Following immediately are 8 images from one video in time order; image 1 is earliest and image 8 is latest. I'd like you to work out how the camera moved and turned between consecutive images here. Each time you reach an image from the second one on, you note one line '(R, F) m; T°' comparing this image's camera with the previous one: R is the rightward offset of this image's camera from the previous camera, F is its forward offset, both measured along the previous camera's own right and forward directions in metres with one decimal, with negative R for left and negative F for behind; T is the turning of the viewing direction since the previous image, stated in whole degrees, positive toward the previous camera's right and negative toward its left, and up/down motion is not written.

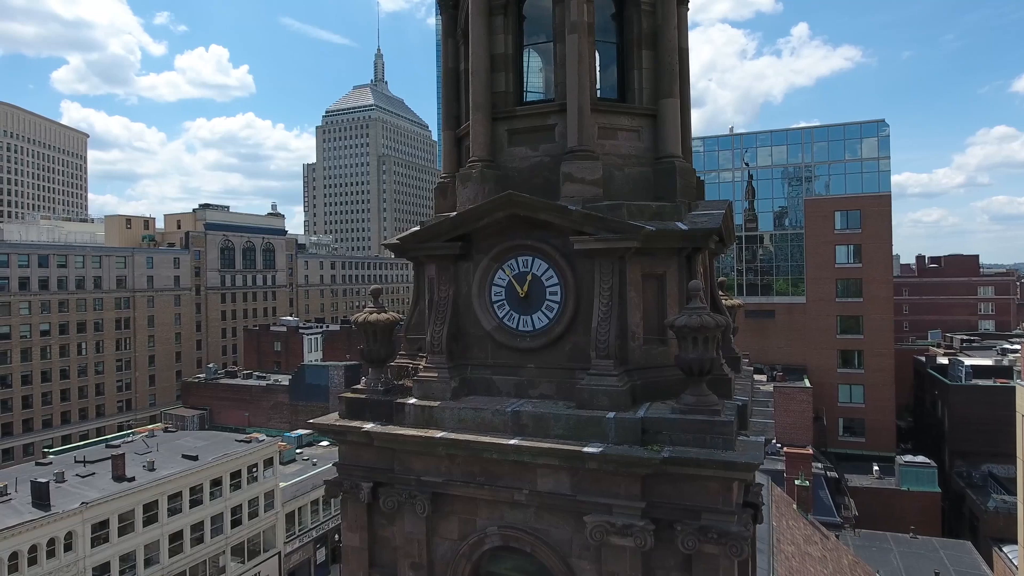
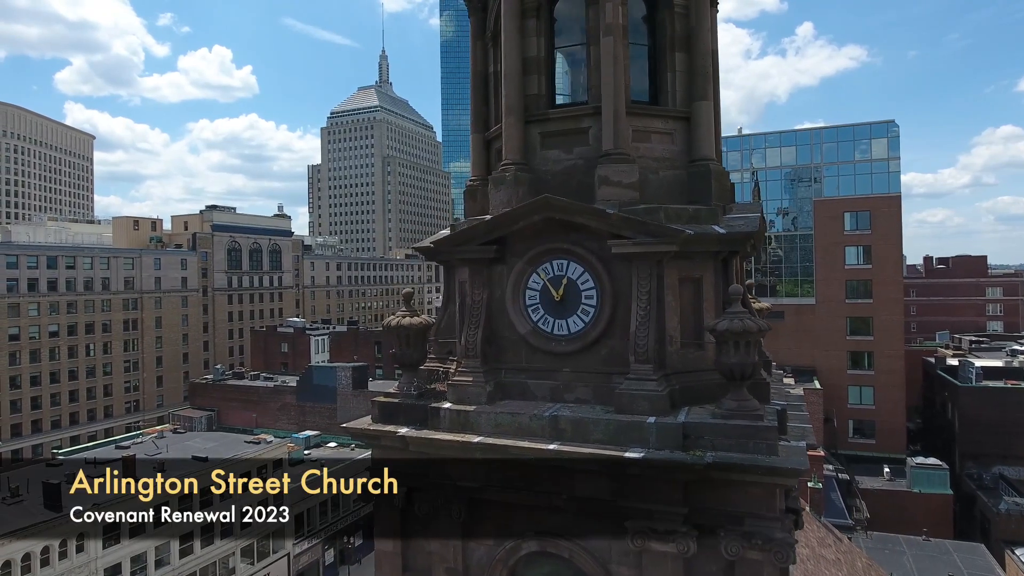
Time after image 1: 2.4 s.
(-0.6, +0.1) m; 0°
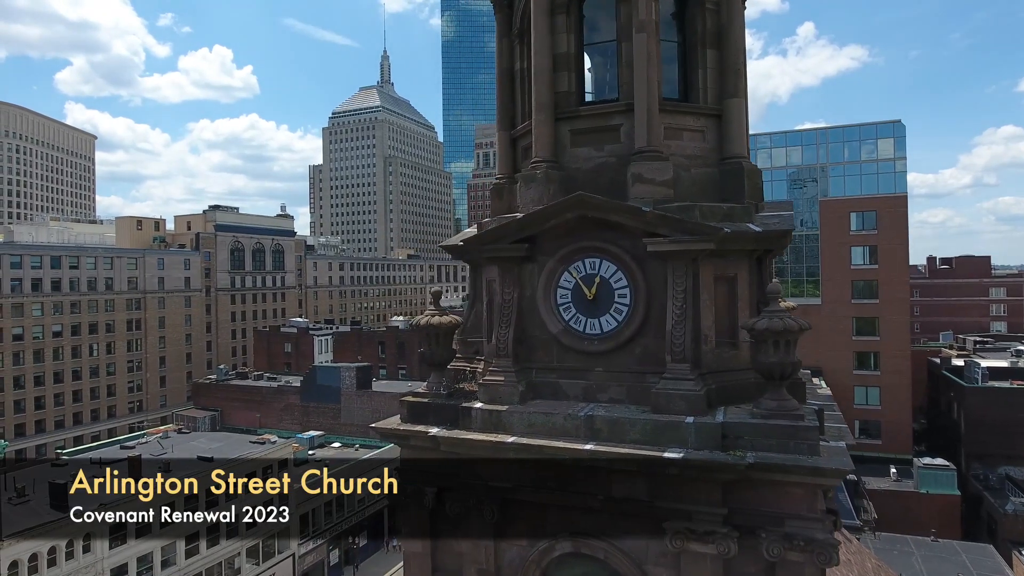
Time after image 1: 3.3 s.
(-0.6, +0.1) m; 0°
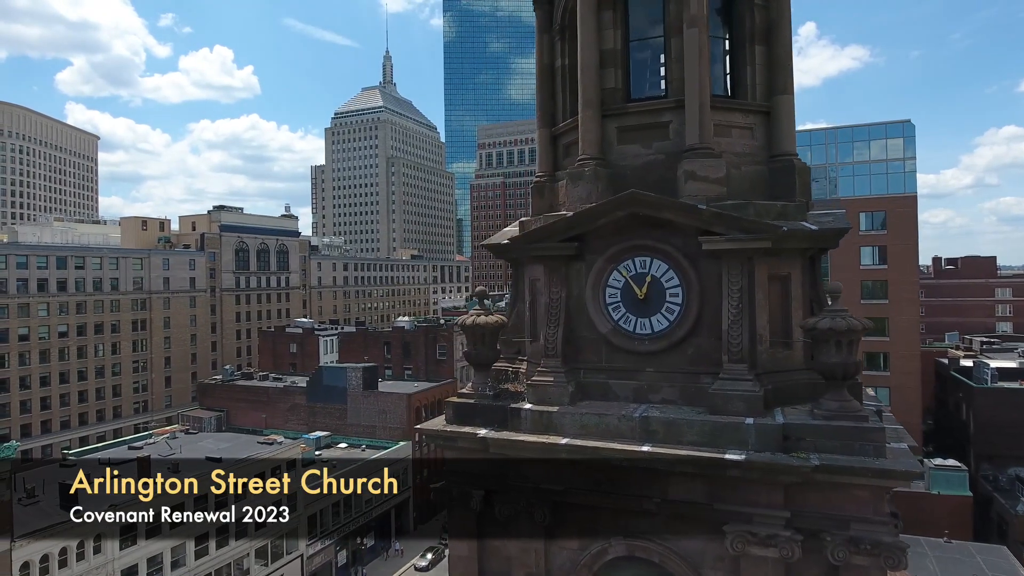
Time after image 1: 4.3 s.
(-0.9, +0.2) m; 0°
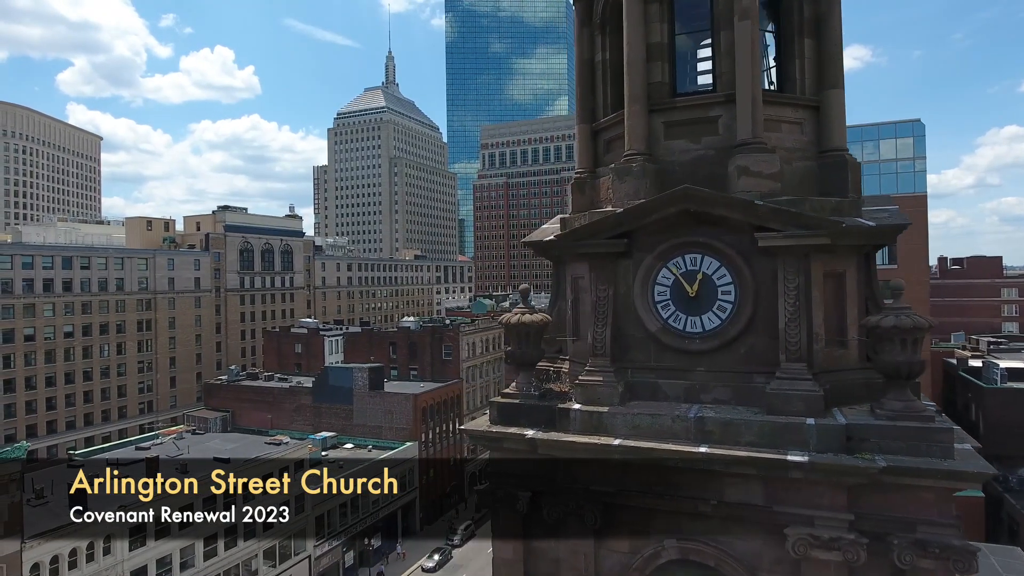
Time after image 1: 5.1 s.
(-0.8, +0.2) m; 0°
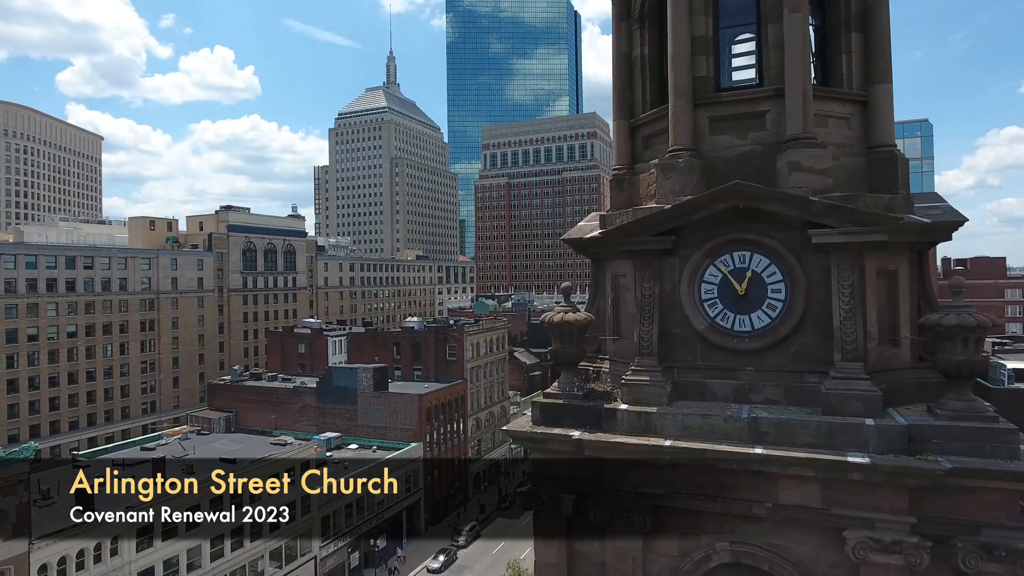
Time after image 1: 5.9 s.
(-0.8, +0.2) m; 0°
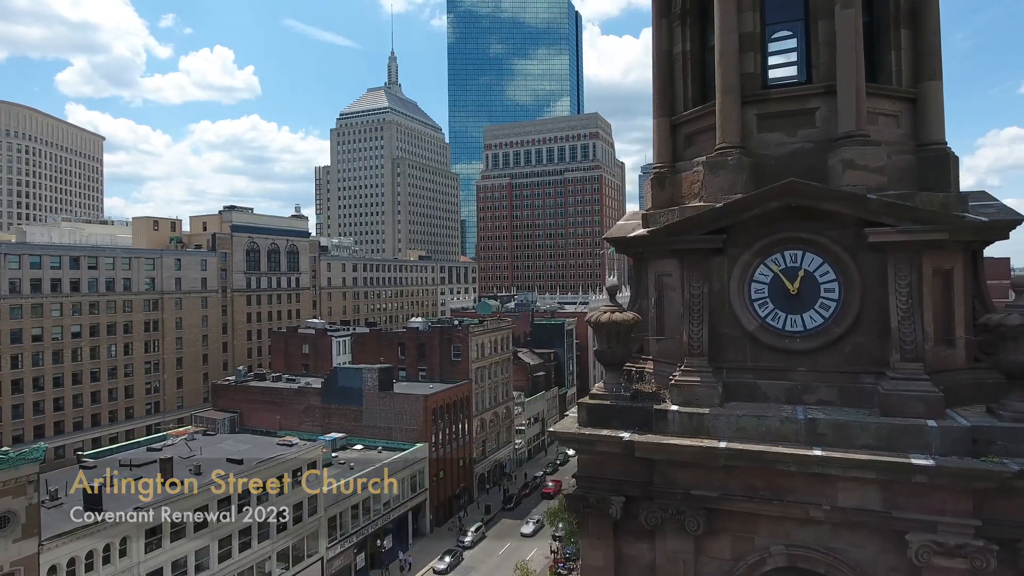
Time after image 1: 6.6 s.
(-0.8, +0.2) m; 0°
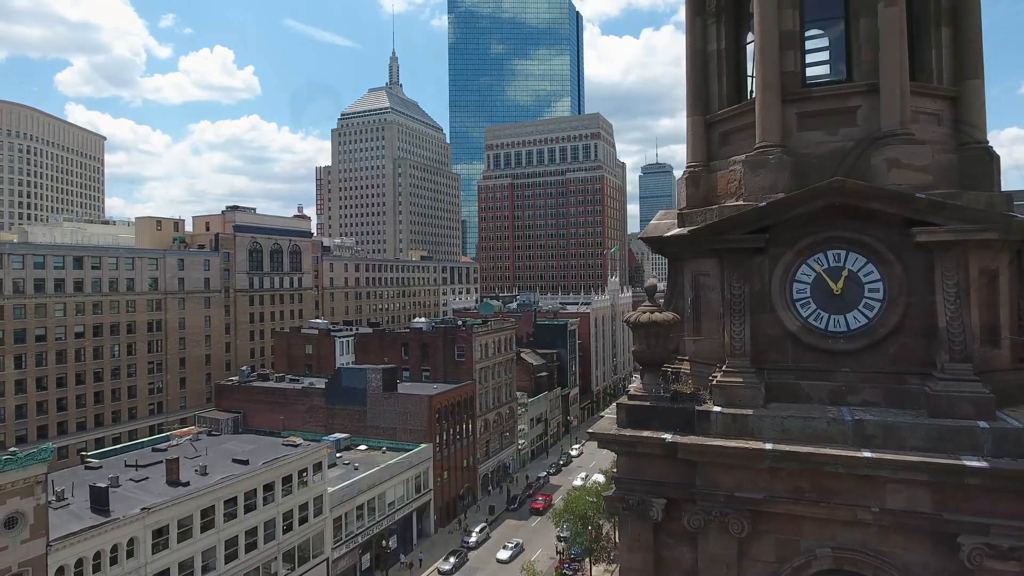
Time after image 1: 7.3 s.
(-0.7, +0.1) m; 0°
